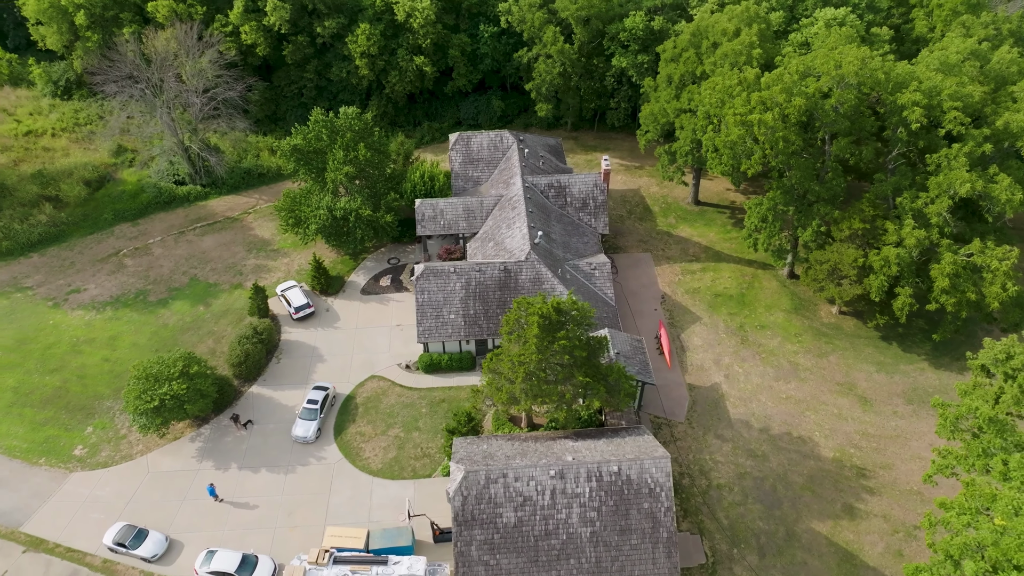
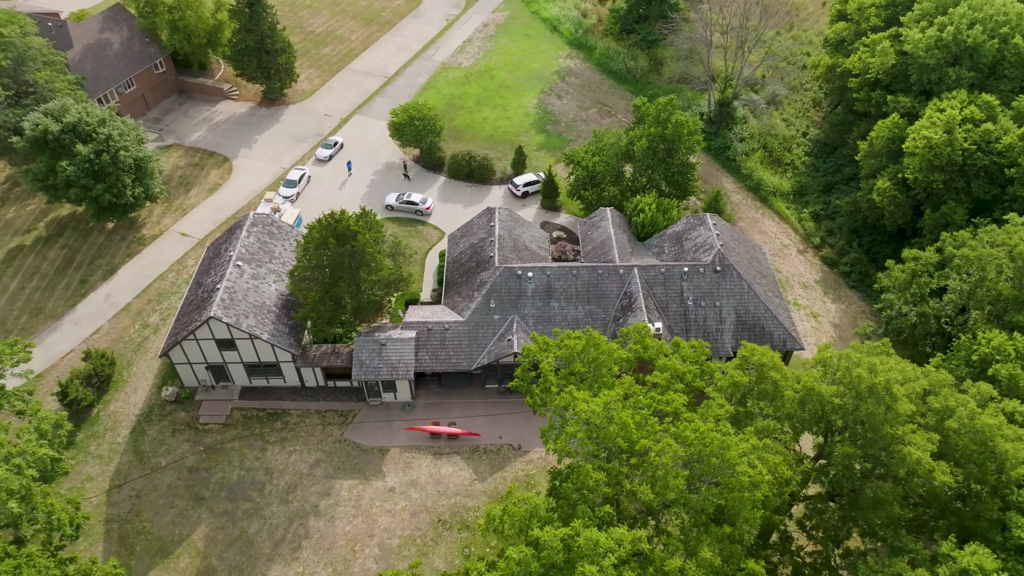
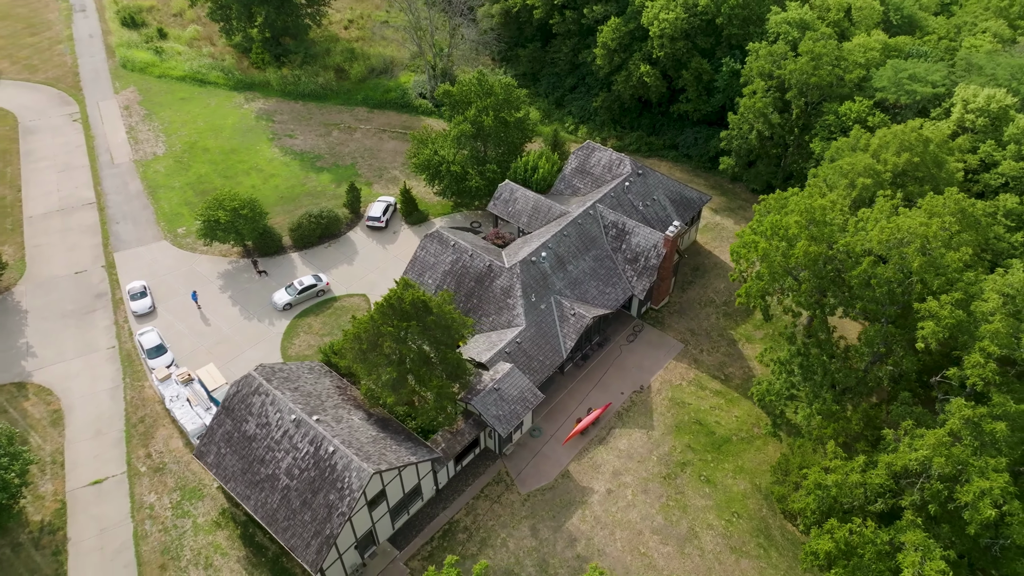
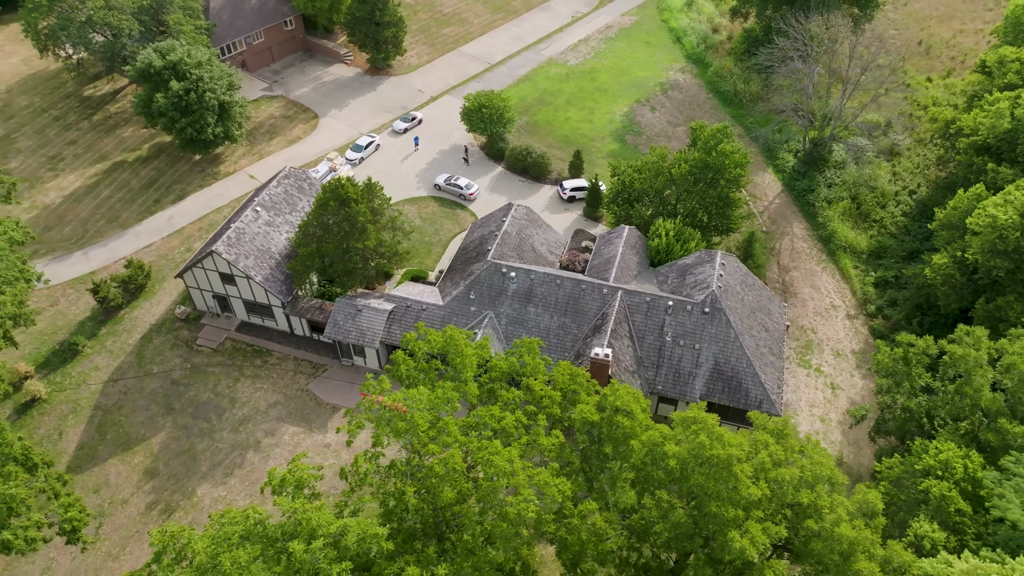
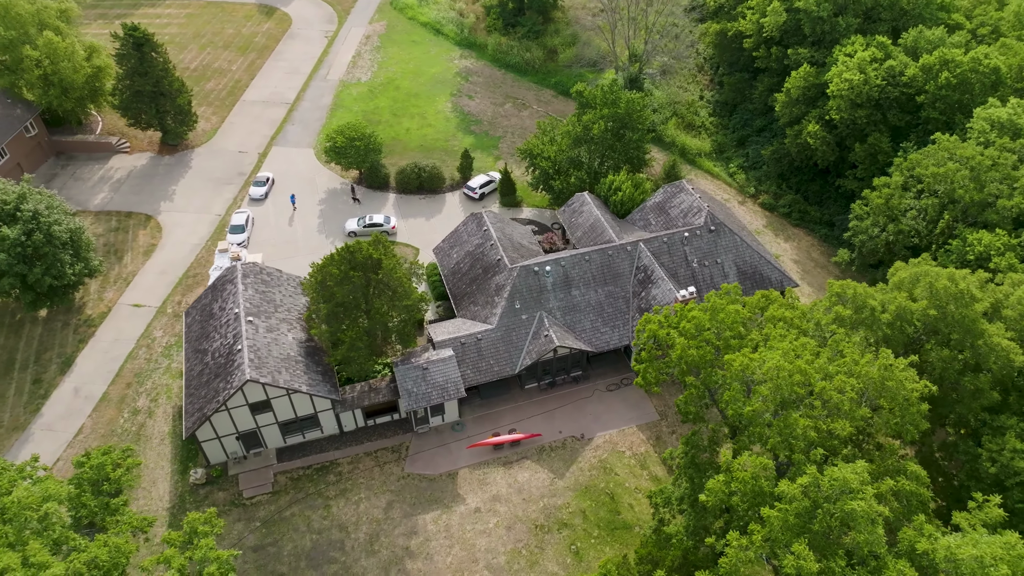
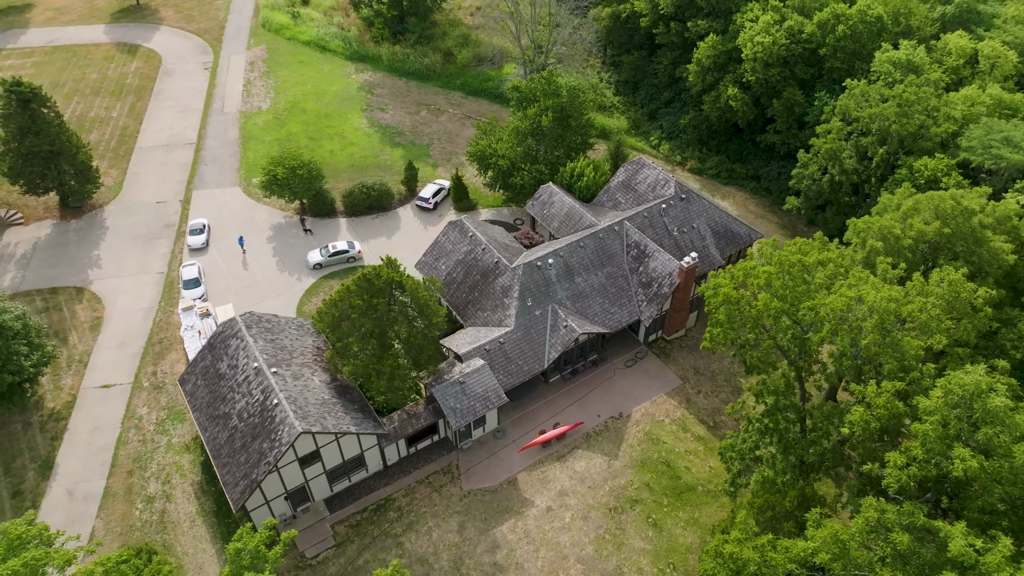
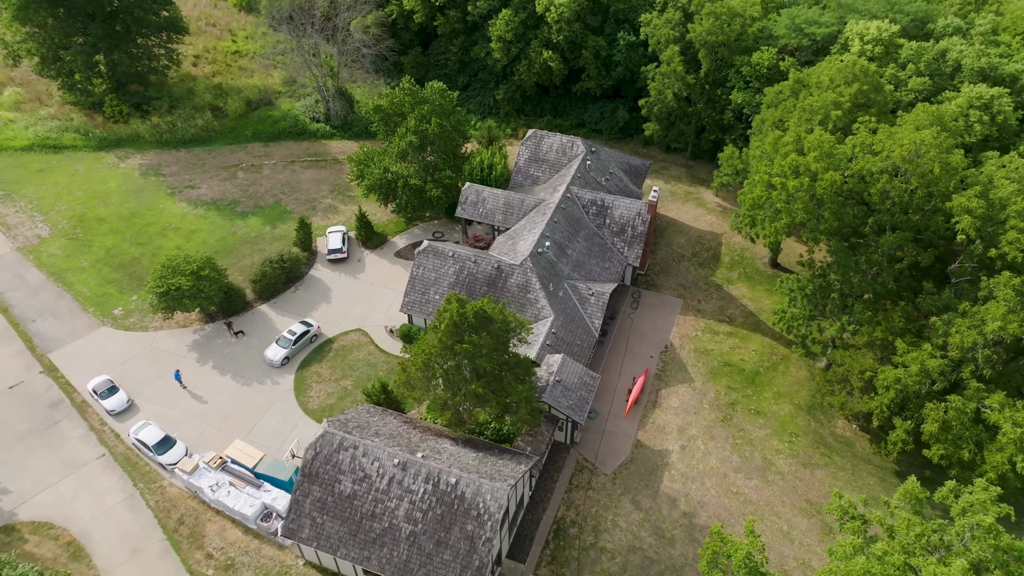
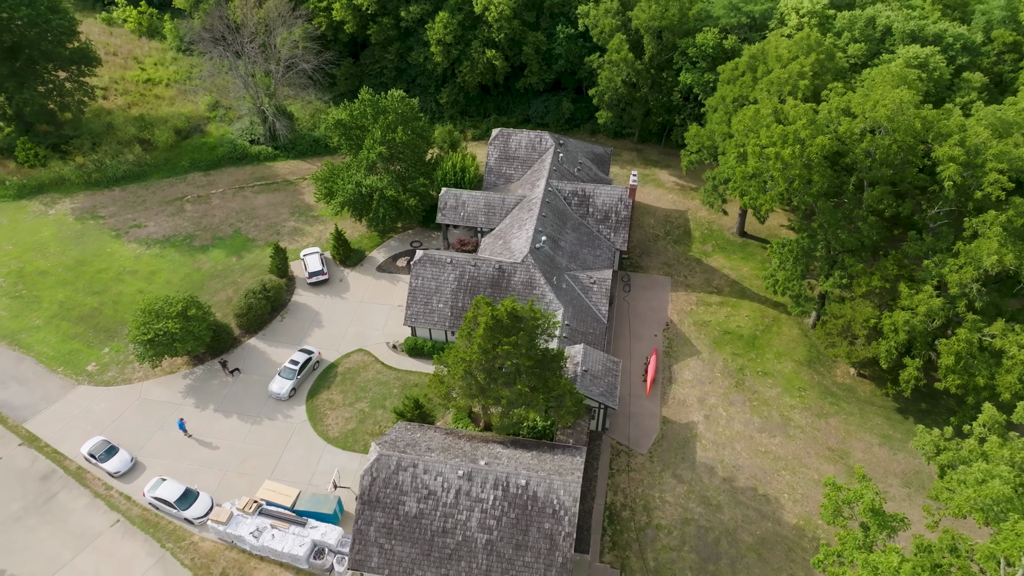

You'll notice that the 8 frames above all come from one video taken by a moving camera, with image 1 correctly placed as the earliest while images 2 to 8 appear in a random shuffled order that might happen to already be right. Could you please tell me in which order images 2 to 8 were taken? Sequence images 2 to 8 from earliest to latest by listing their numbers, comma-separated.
8, 7, 3, 6, 5, 2, 4
